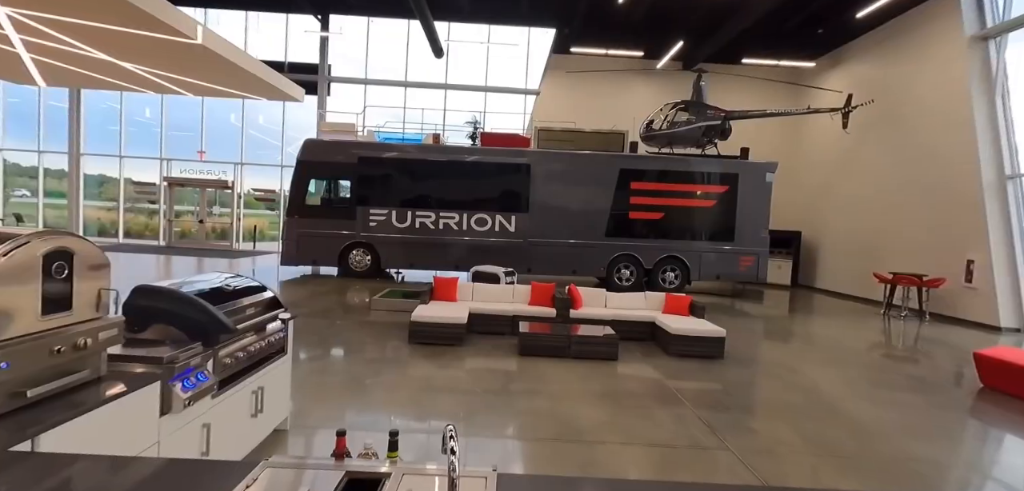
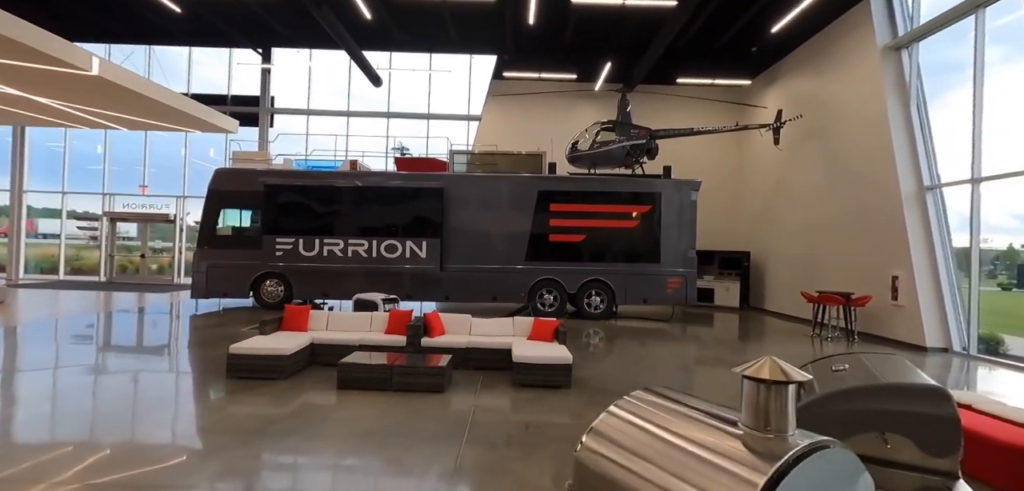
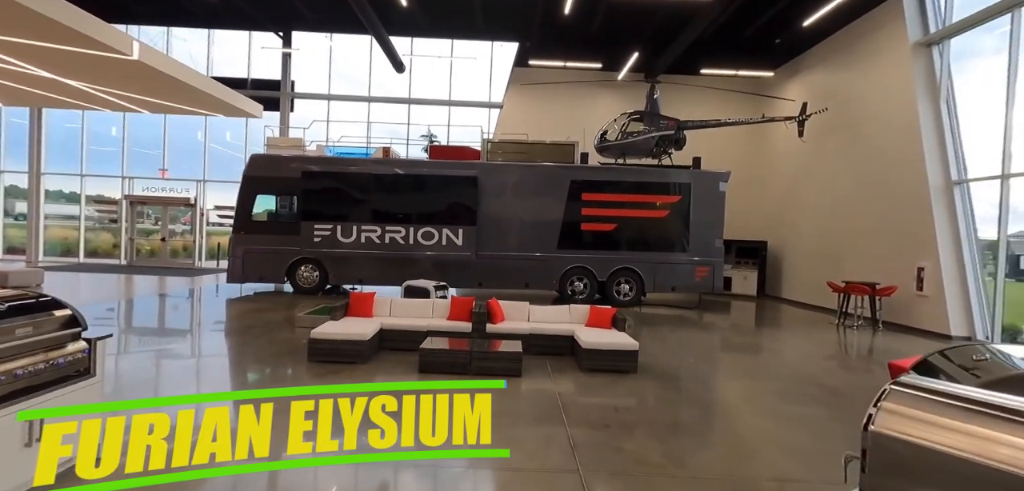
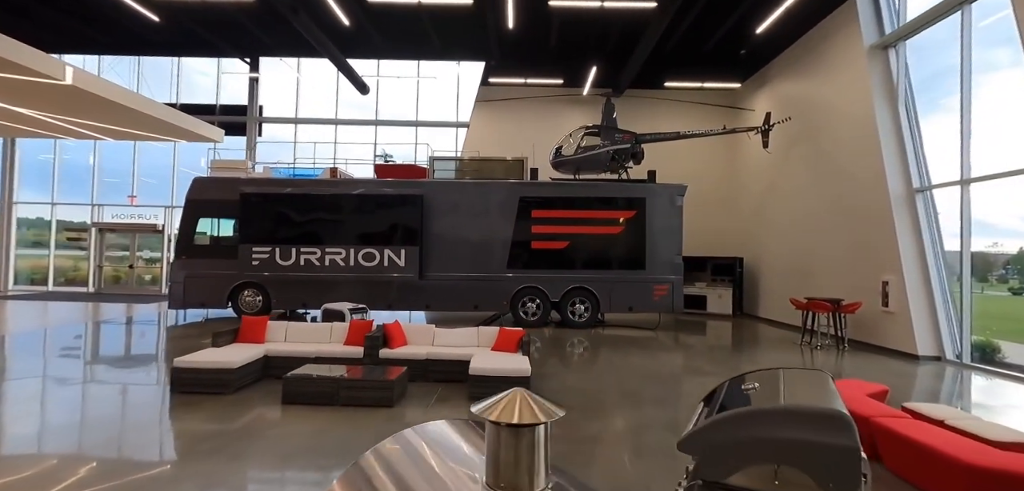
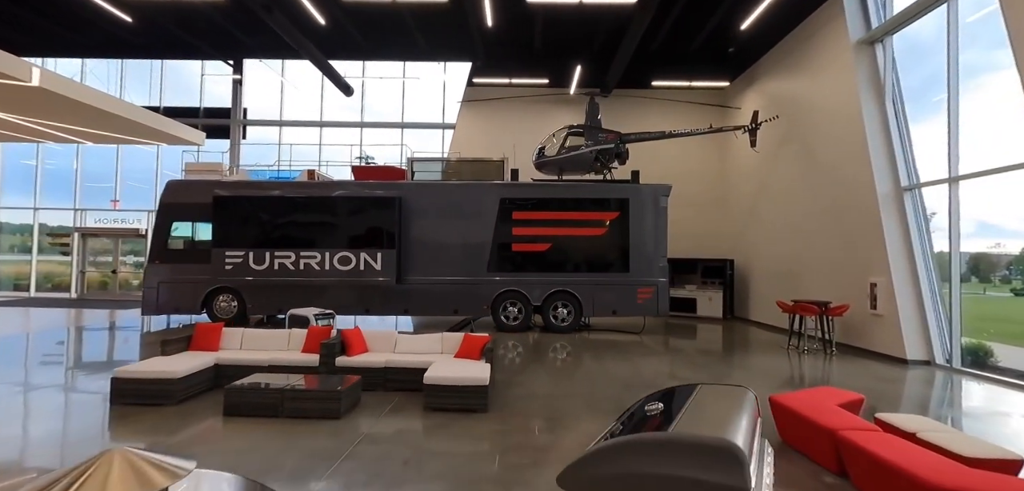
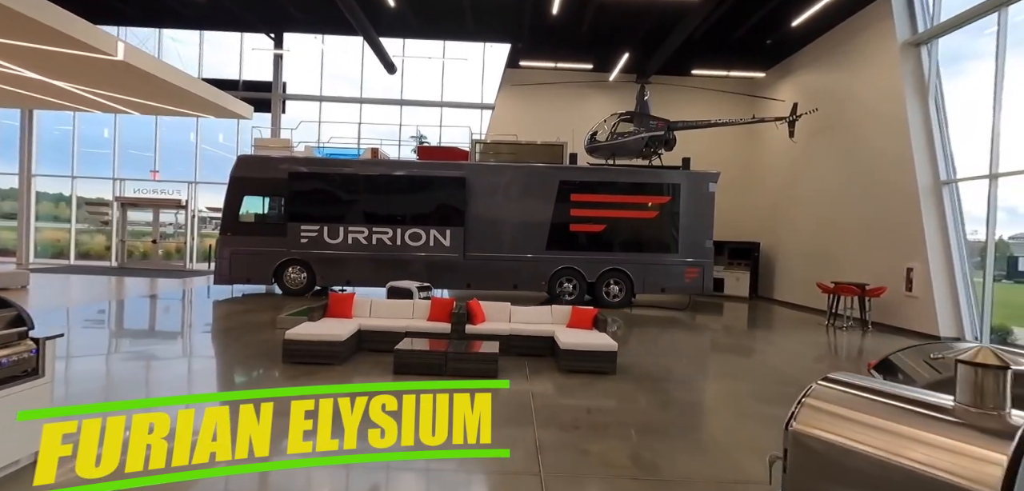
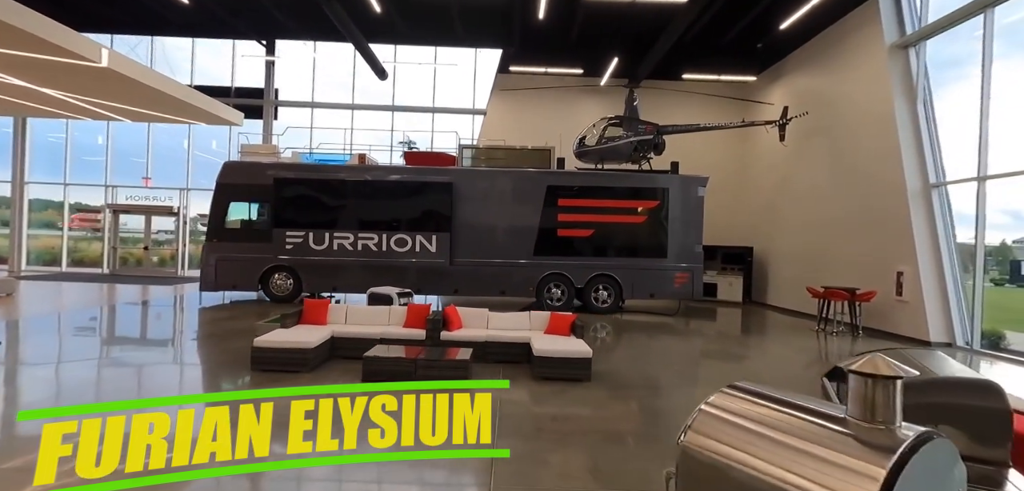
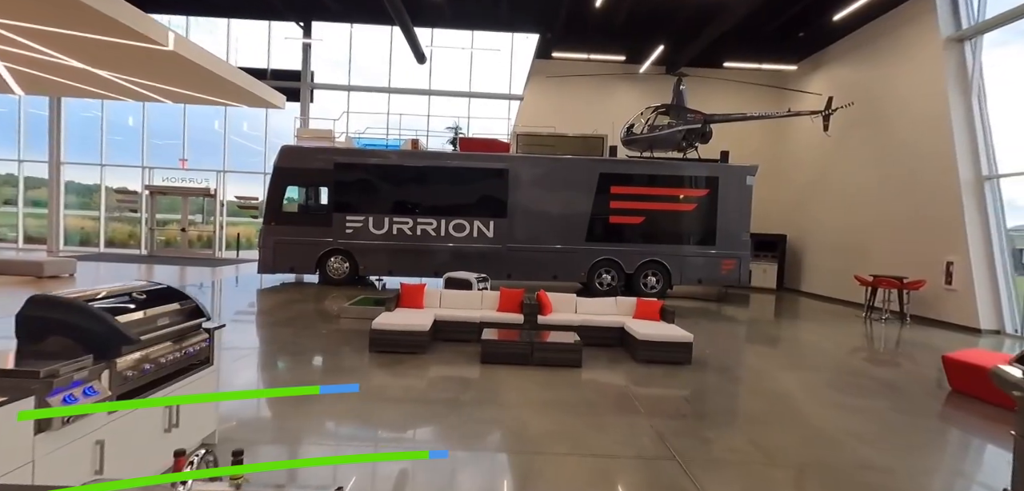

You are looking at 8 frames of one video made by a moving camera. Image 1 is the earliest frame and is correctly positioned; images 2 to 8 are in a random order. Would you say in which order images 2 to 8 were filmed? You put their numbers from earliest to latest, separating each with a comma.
8, 3, 6, 7, 2, 4, 5
